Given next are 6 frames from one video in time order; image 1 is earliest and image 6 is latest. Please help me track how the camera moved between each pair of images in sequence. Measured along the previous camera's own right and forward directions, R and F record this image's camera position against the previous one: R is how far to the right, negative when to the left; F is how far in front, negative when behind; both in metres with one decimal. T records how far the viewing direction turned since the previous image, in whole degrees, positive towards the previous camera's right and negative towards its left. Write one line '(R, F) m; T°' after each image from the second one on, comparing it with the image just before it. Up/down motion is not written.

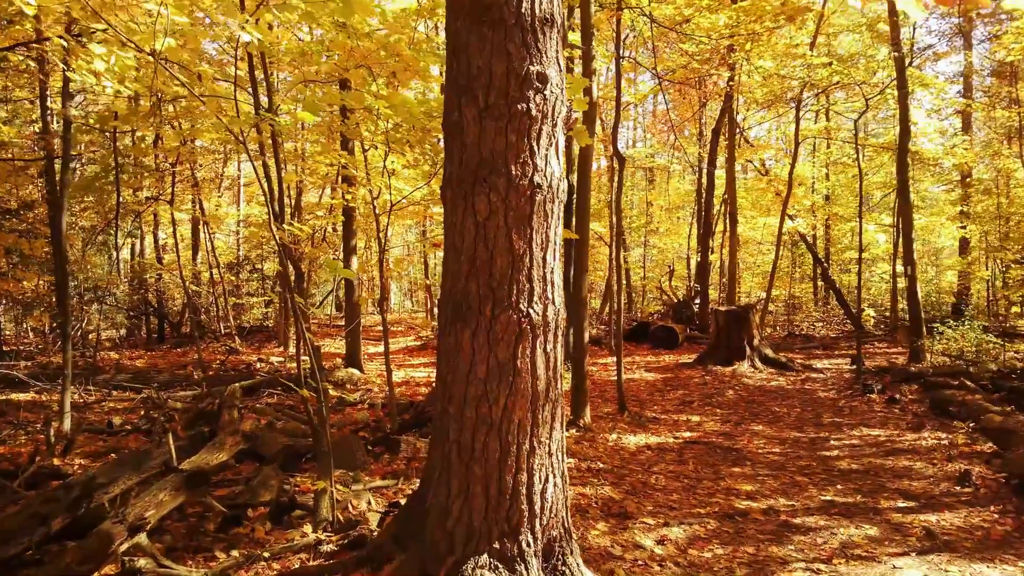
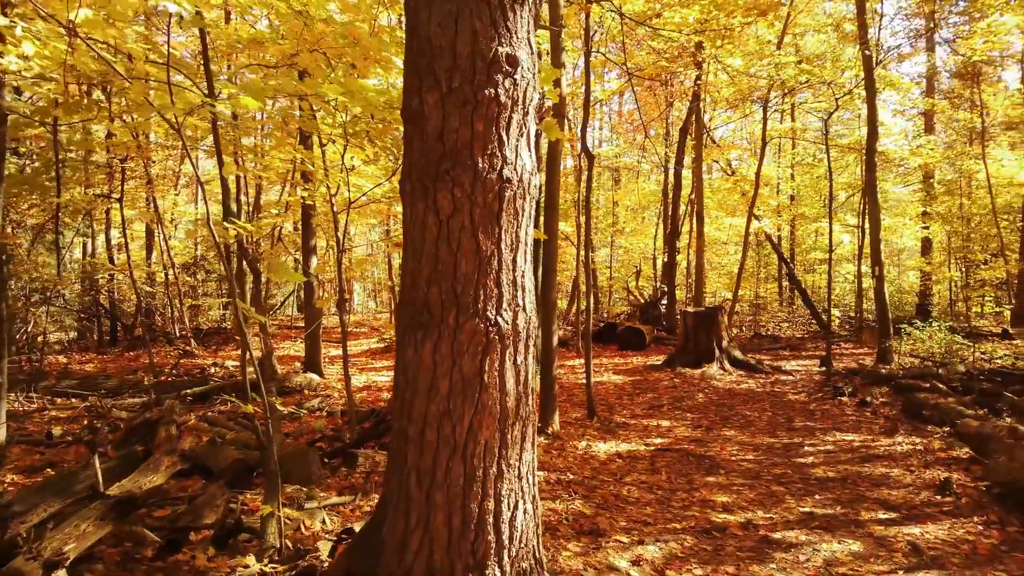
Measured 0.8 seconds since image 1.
(0.0, +0.3) m; +2°
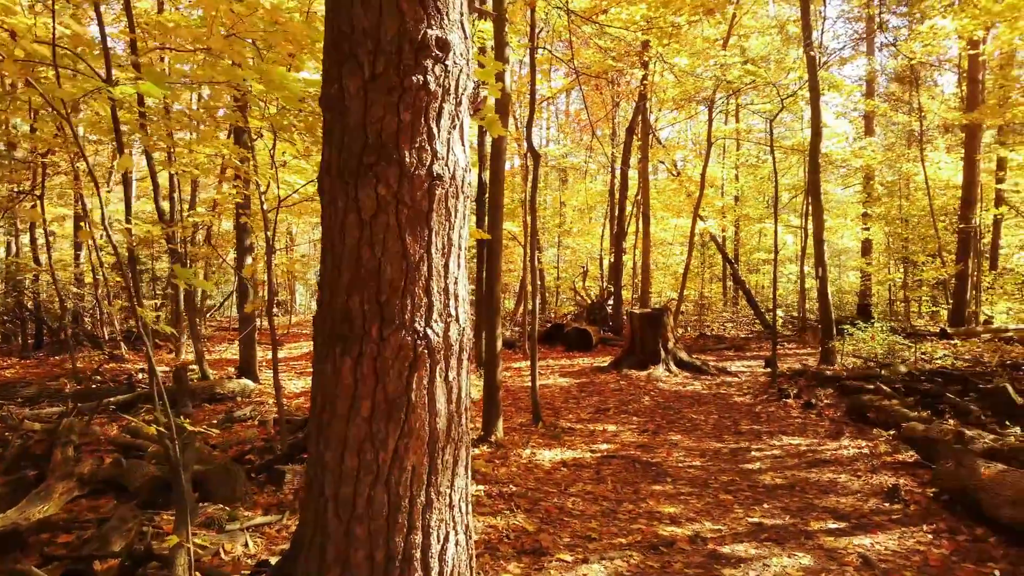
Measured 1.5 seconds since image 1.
(0.0, +0.2) m; +4°
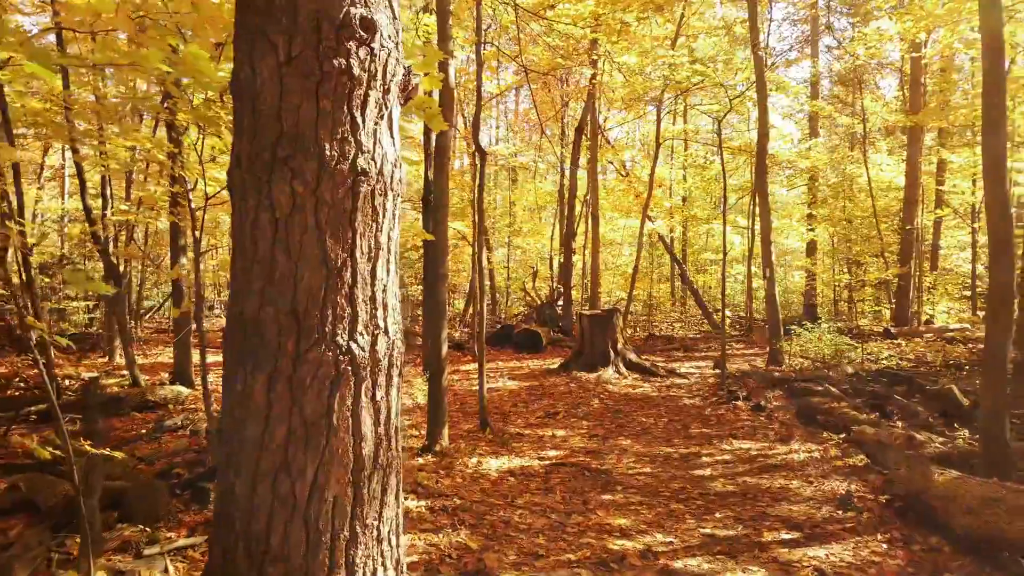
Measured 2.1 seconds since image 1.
(0.0, +0.2) m; +3°
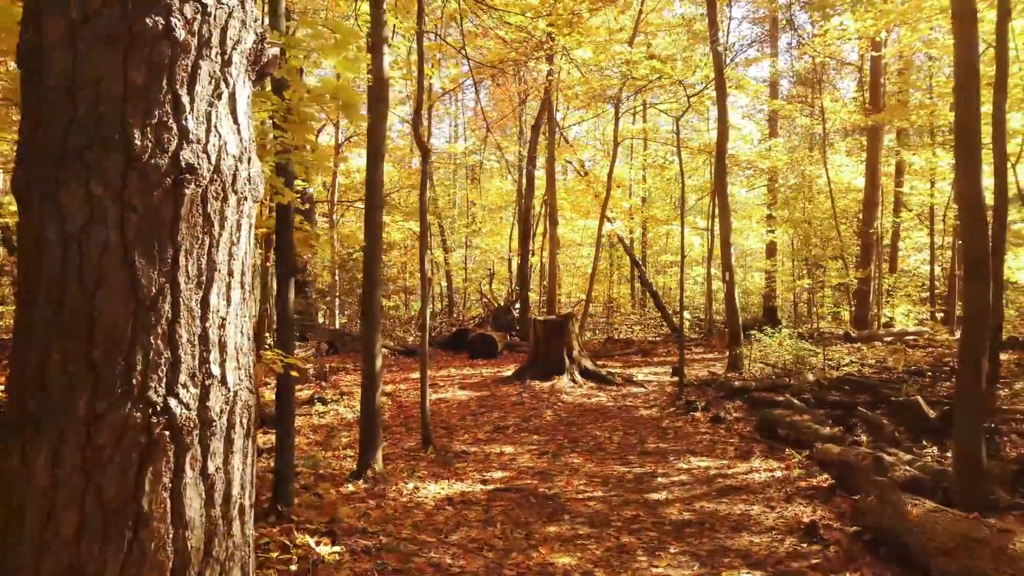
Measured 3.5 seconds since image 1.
(+0.1, +0.5) m; +2°
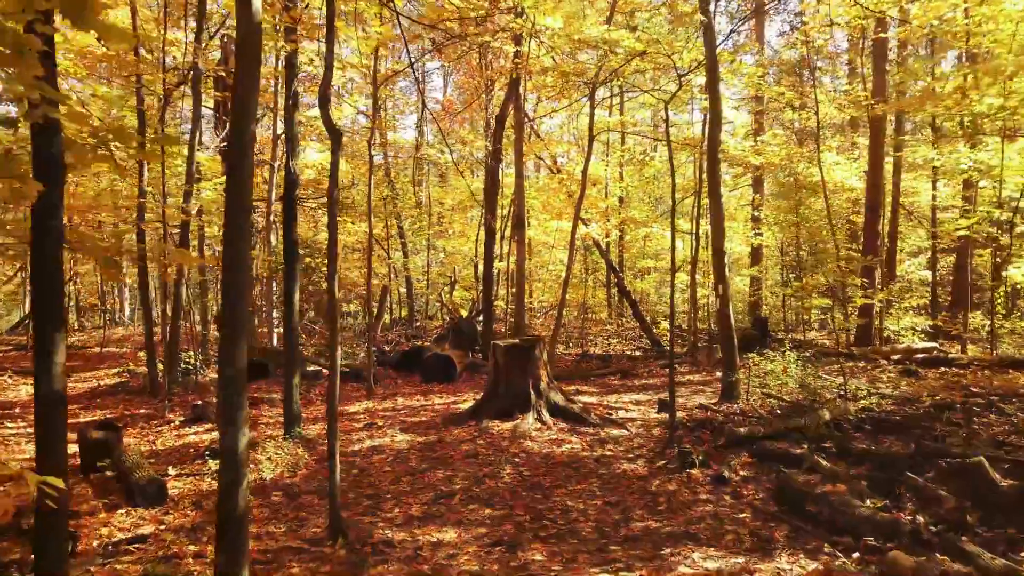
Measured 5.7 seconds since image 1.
(+0.2, +1.7) m; +2°
